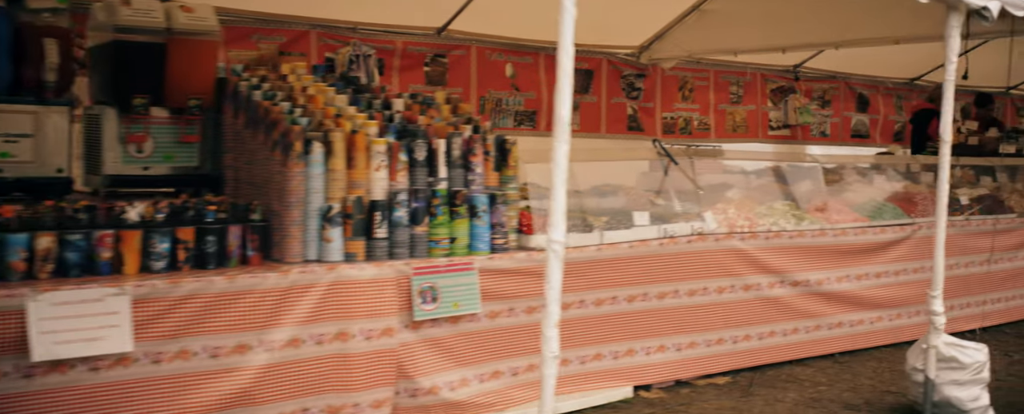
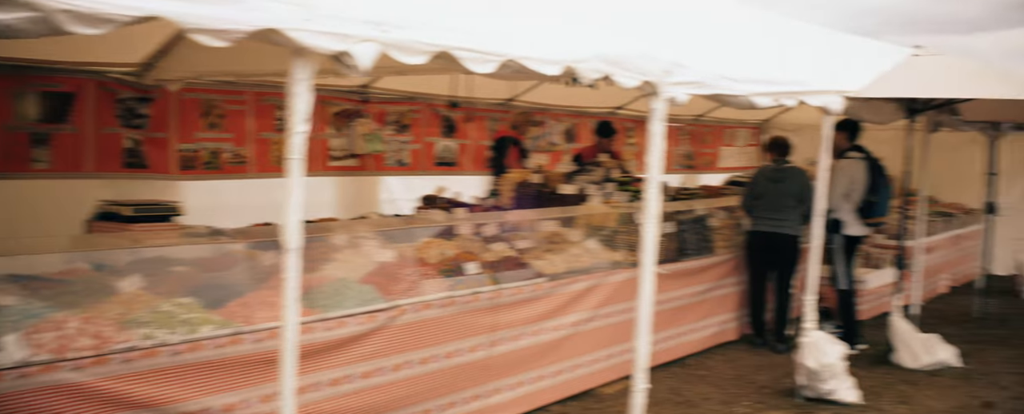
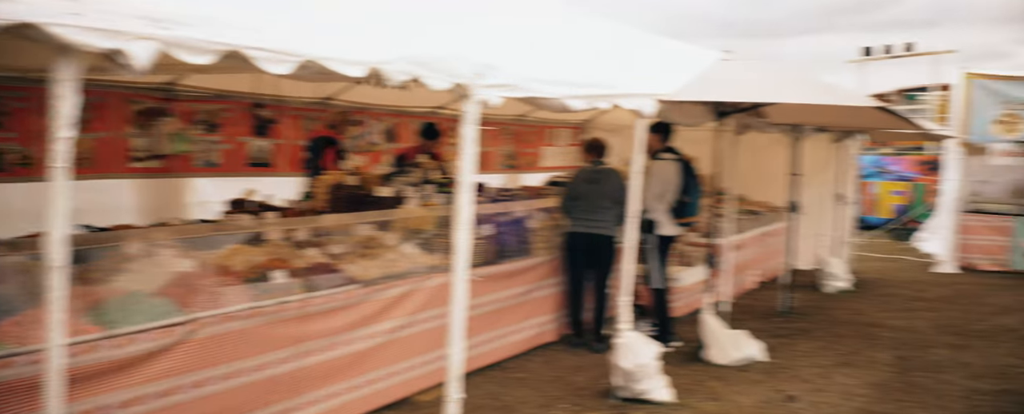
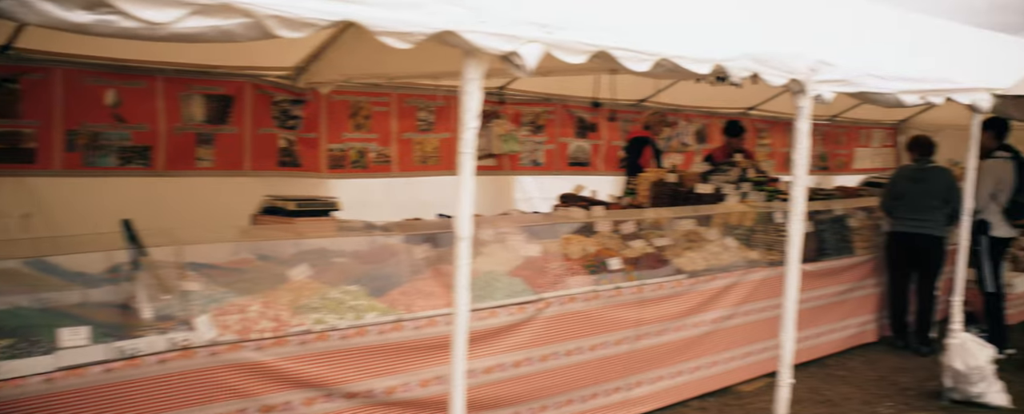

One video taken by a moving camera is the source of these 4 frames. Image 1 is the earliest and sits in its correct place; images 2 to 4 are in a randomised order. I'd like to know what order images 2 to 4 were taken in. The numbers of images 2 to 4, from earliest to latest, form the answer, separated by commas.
4, 2, 3
